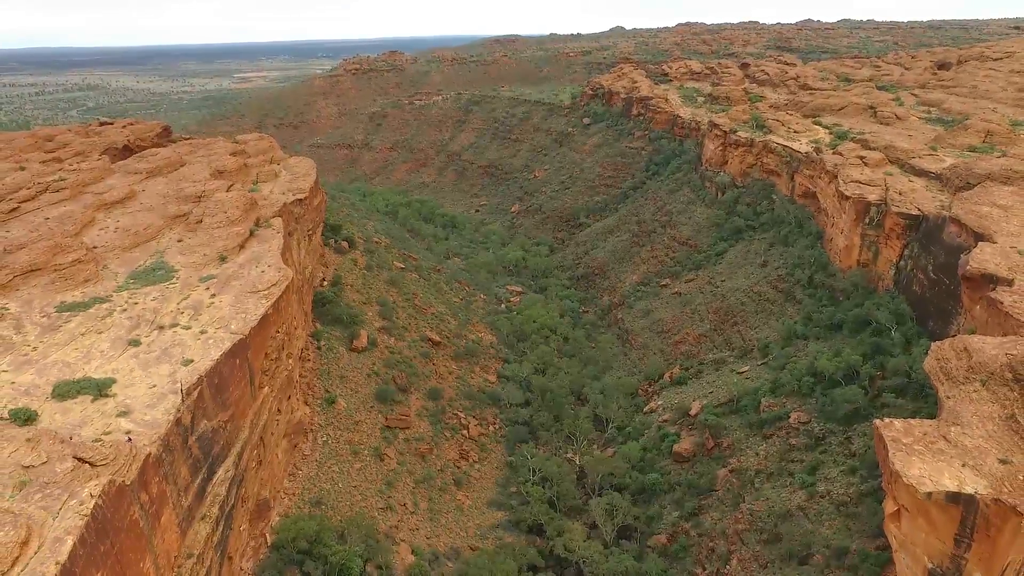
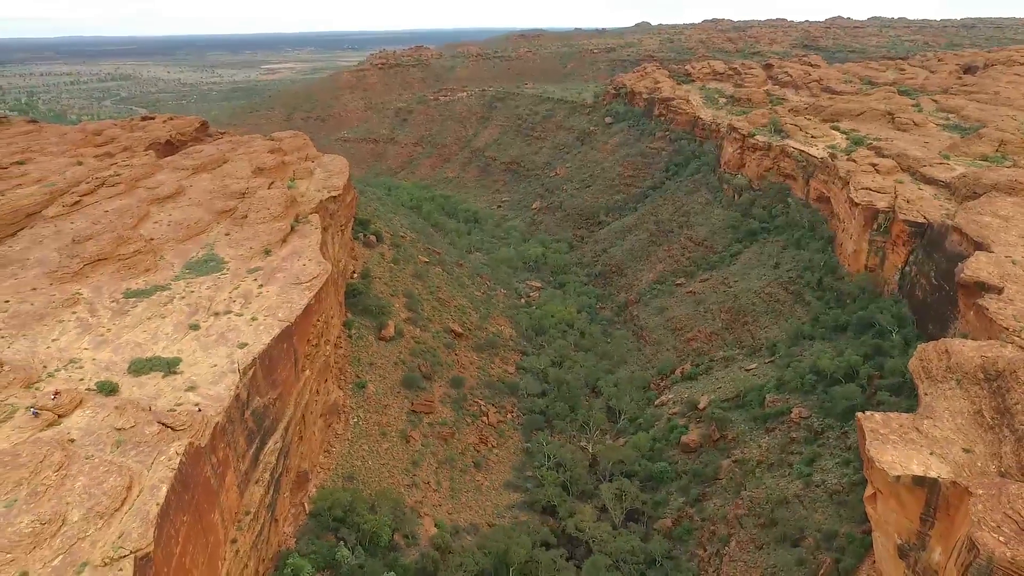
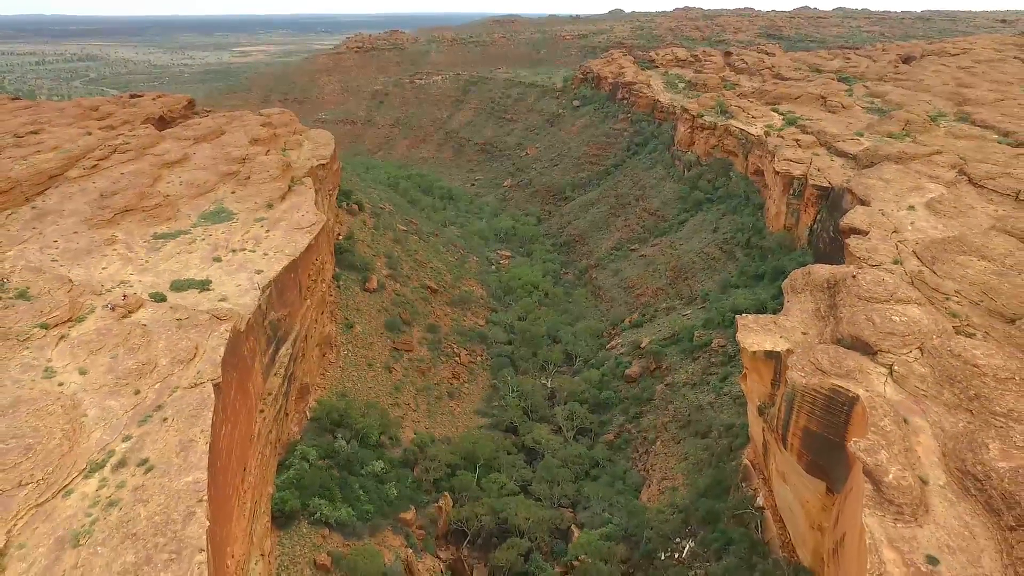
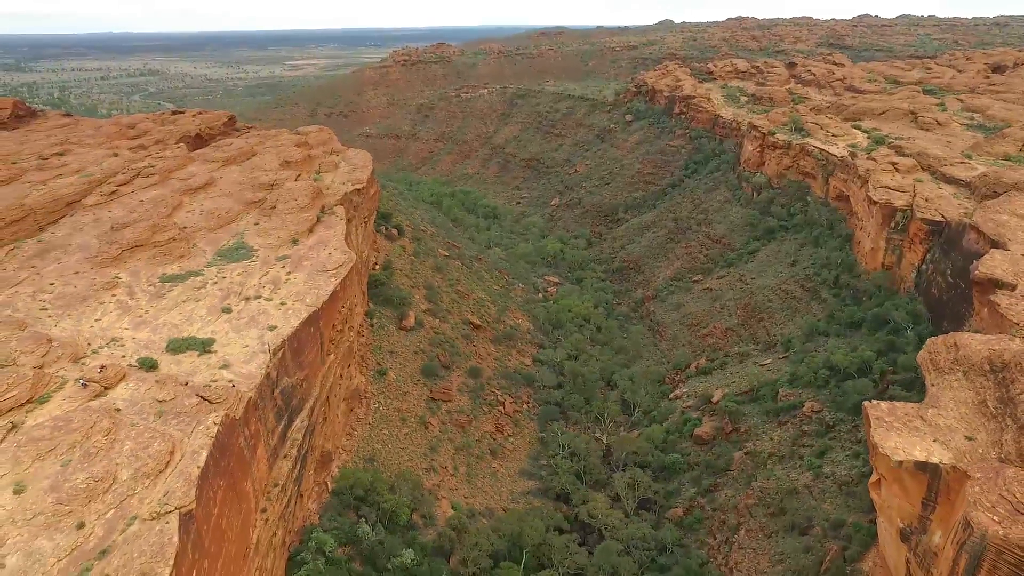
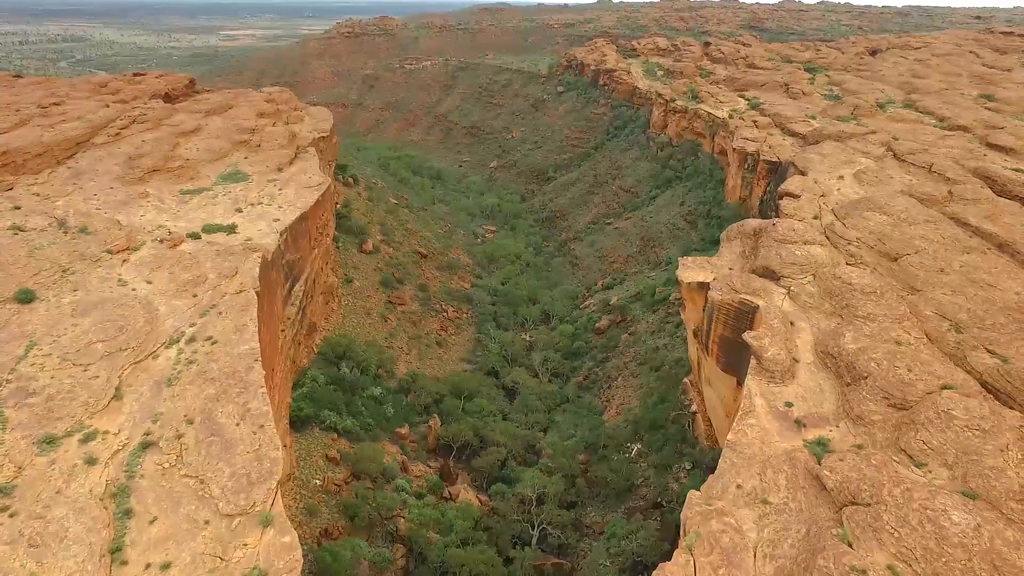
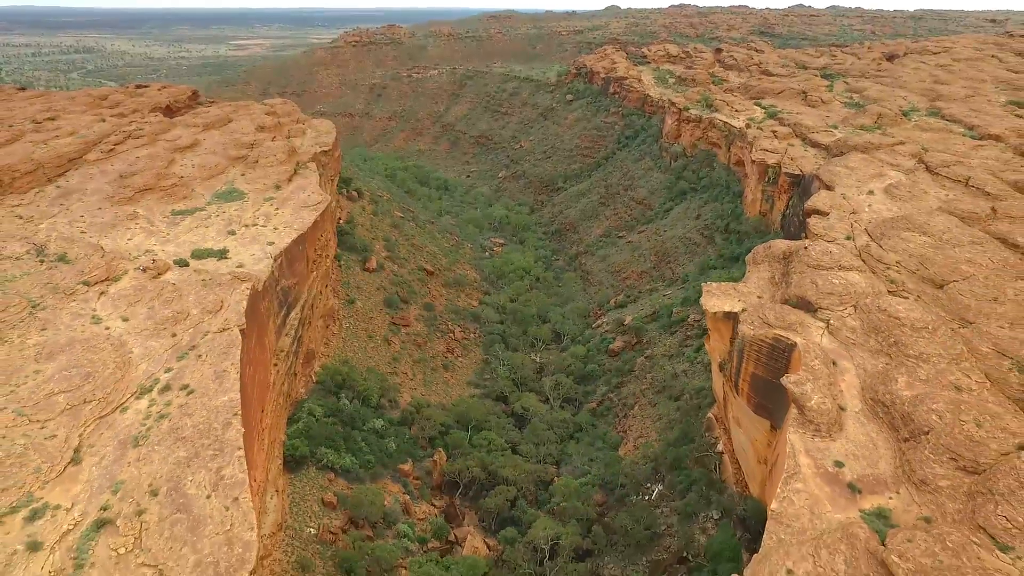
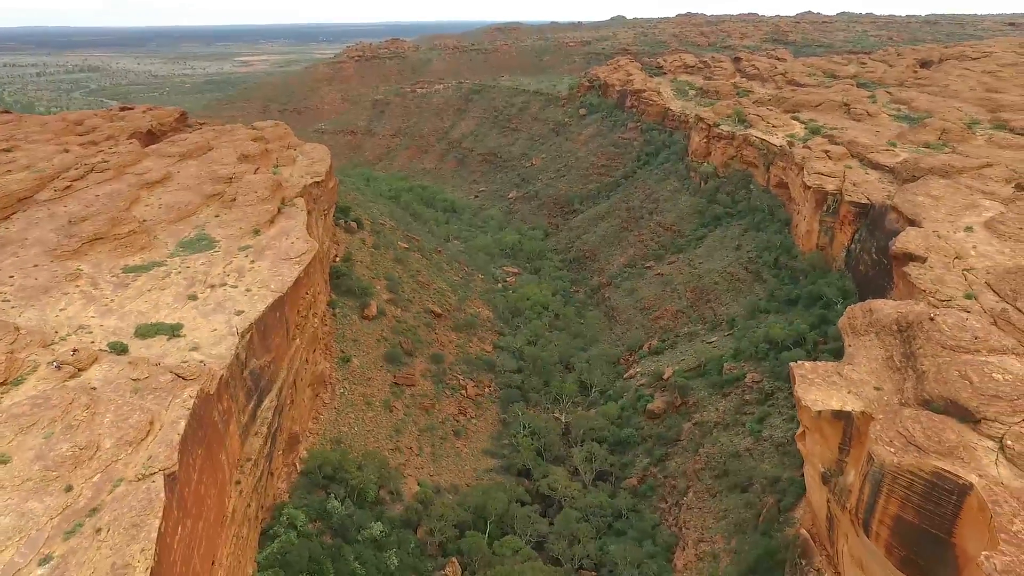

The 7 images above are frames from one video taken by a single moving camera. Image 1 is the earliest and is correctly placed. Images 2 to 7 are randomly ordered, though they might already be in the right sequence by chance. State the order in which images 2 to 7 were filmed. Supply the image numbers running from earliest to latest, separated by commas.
2, 4, 7, 3, 6, 5
